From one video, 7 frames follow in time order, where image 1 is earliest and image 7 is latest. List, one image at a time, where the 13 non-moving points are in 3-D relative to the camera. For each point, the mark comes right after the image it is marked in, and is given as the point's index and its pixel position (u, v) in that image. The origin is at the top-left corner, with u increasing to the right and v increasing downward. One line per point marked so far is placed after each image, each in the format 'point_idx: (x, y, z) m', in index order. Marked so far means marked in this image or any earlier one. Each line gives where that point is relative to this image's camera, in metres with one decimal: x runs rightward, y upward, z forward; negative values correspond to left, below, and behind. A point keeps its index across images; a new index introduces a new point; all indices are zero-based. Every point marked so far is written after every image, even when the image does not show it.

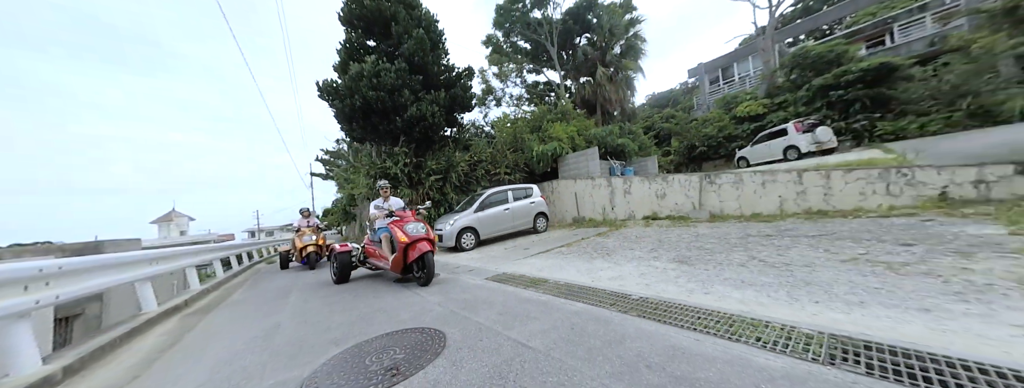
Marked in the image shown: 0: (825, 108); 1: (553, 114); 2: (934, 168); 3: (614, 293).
0: (+13.9, +3.8, +12.4) m
1: (+2.1, +4.2, +14.3) m
2: (+7.0, +0.4, +4.8) m
3: (+1.3, -1.2, +3.5) m
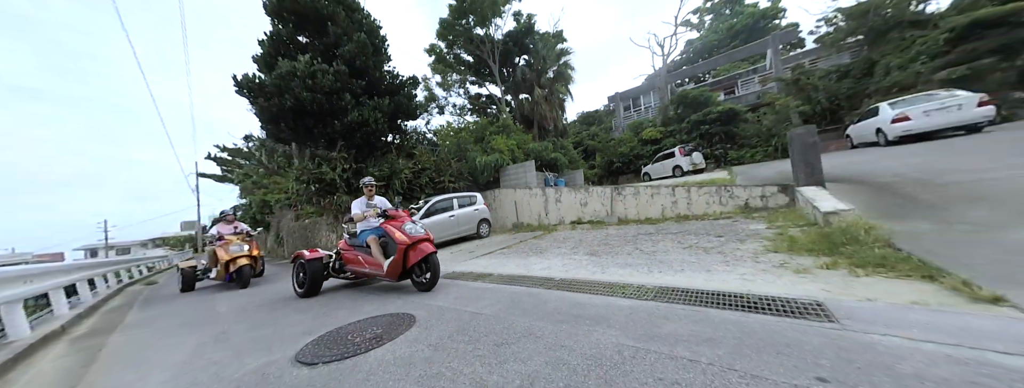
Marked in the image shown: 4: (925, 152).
0: (+10.9, +3.3, +16.2) m
1: (-1.0, +3.8, +15.5) m
2: (+5.8, +0.2, +7.2) m
3: (+0.5, -1.4, +4.7) m
4: (+10.8, +1.0, +7.4) m
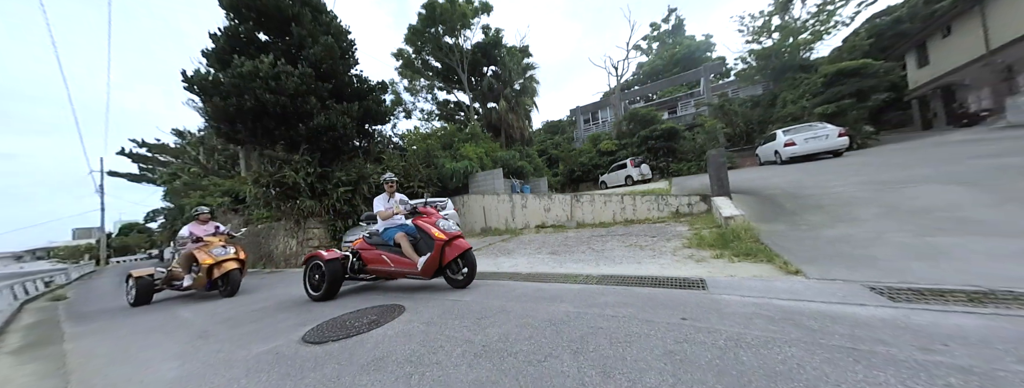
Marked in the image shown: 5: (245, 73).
0: (+8.9, +2.8, +18.3) m
1: (-2.9, +3.4, +16.1) m
2: (+5.0, -0.1, +8.7) m
3: (0.0, -1.5, +5.5) m
4: (+9.9, +0.7, +9.4) m
5: (-9.2, +4.2, +9.7) m
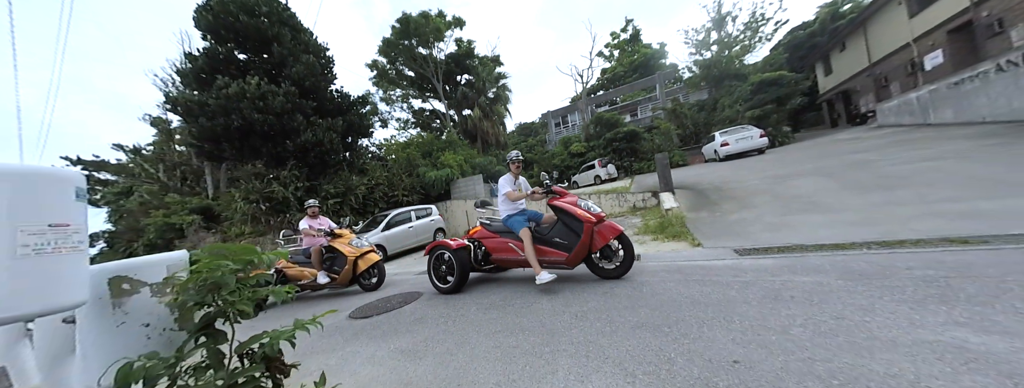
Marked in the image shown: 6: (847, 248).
0: (+7.3, +3.0, +20.2) m
1: (-4.3, +3.1, +17.1) m
2: (+4.3, 0.0, +10.3) m
3: (-0.3, -1.7, +6.7) m
4: (+9.1, +1.0, +11.5) m
5: (-10.1, +3.6, +10.1) m
6: (+4.1, -0.7, +3.4) m
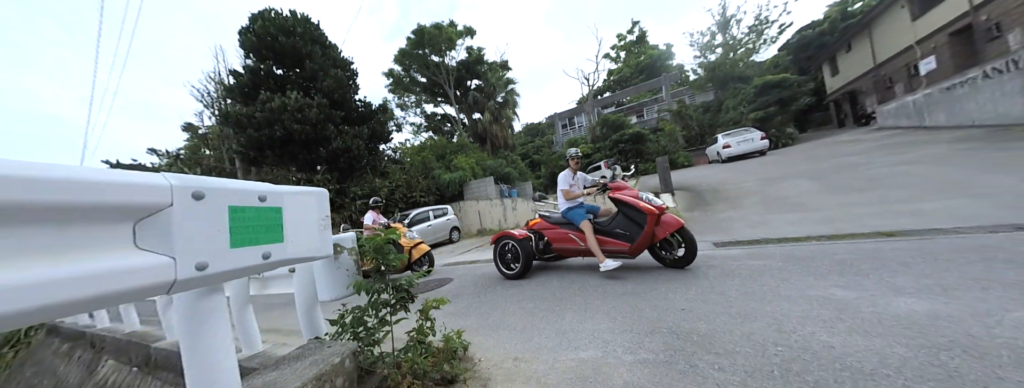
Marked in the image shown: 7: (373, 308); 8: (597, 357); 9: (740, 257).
0: (+7.9, +3.0, +20.9) m
1: (-3.7, +3.0, +18.1) m
2: (+4.7, 0.0, +11.0) m
3: (0.0, -1.7, +7.6) m
4: (+9.5, +1.0, +12.1) m
5: (-9.7, +3.5, +11.3) m
6: (+4.3, -0.7, +4.2) m
7: (-0.9, -0.7, +1.8) m
8: (+0.6, -1.1, +1.9) m
9: (+3.2, -0.9, +3.9) m
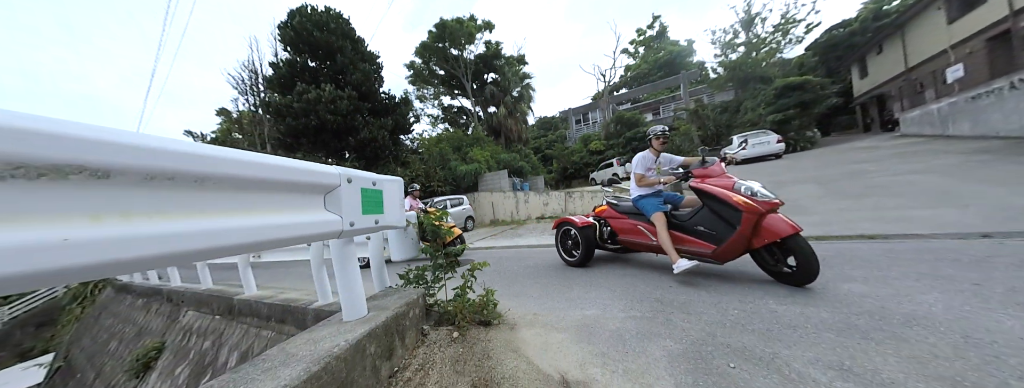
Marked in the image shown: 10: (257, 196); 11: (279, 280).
0: (+9.0, +3.2, +21.1) m
1: (-2.7, +3.6, +18.7) m
2: (+5.3, +0.1, +11.4) m
3: (+0.4, -1.5, +8.2) m
4: (+10.2, +0.9, +12.3) m
5: (-8.9, +4.2, +12.1) m
6: (+4.6, -0.8, +4.6) m
7: (-0.7, -0.7, +2.5) m
8: (+0.8, -1.1, +2.5) m
9: (+3.4, -0.9, +4.4) m
10: (-1.1, 0.0, +1.2) m
11: (-4.2, -1.6, +5.1) m
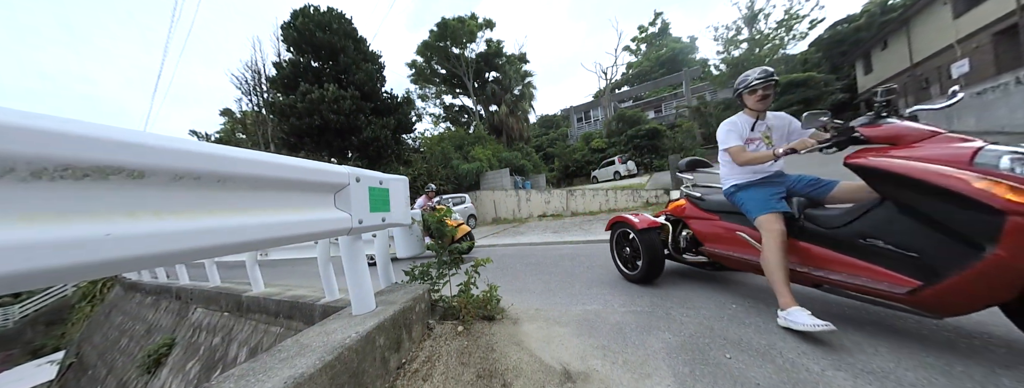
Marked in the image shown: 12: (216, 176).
0: (+9.1, +3.3, +21.1) m
1: (-2.6, +3.7, +18.8) m
2: (+5.4, +0.2, +11.5) m
3: (+0.5, -1.5, +8.3) m
4: (+10.3, +1.0, +12.3) m
5: (-8.8, +4.2, +12.2) m
6: (+4.6, -0.7, +4.7) m
7: (-0.7, -0.6, +2.5) m
8: (+0.8, -1.1, +2.6) m
9: (+3.5, -0.8, +4.4) m
10: (-1.1, 0.0, +1.3) m
11: (-4.2, -1.5, +5.2) m
12: (-1.0, +0.1, +1.0) m
